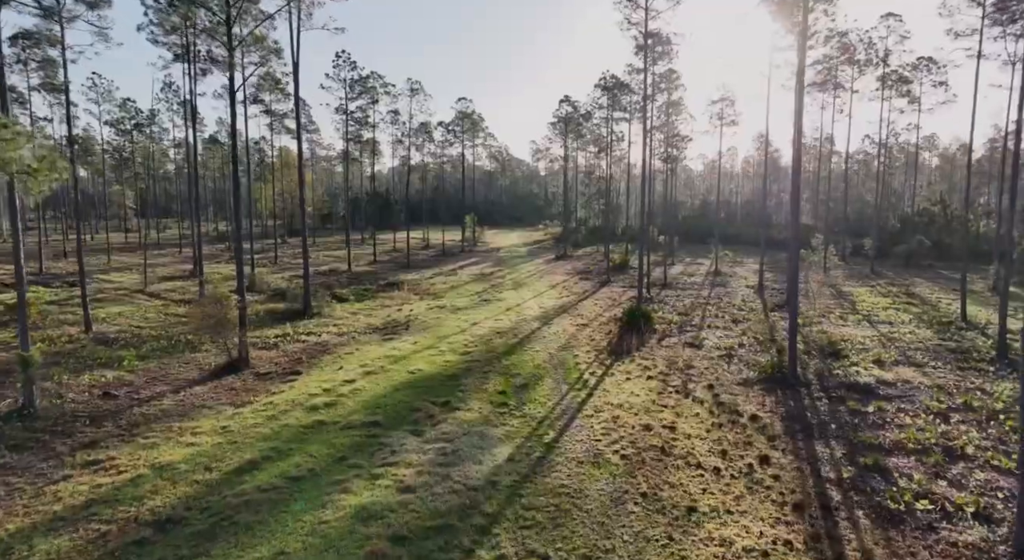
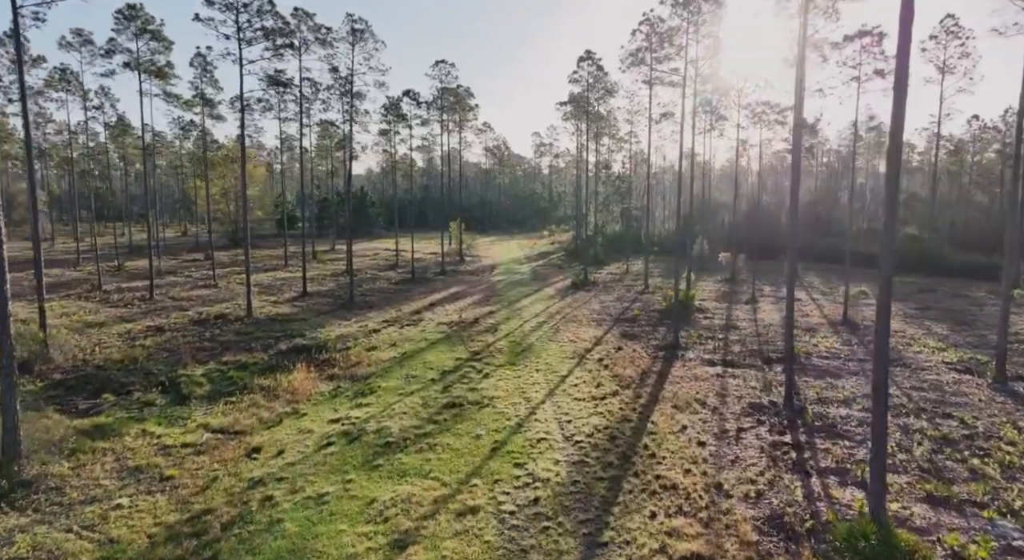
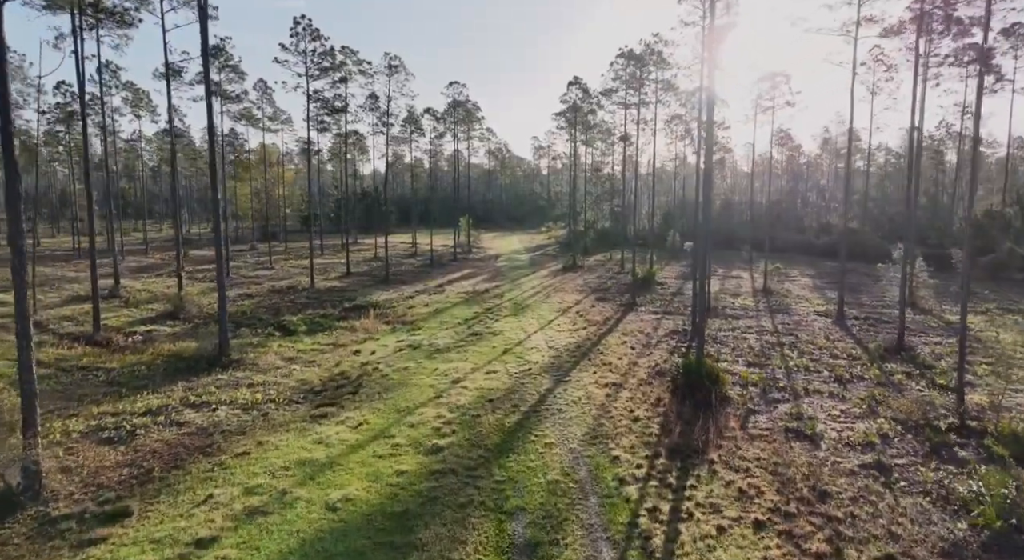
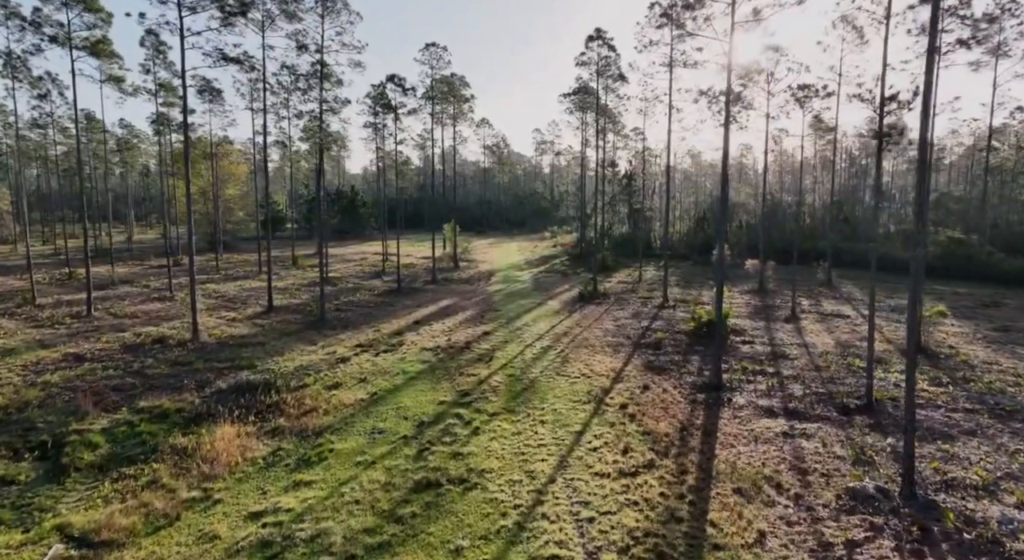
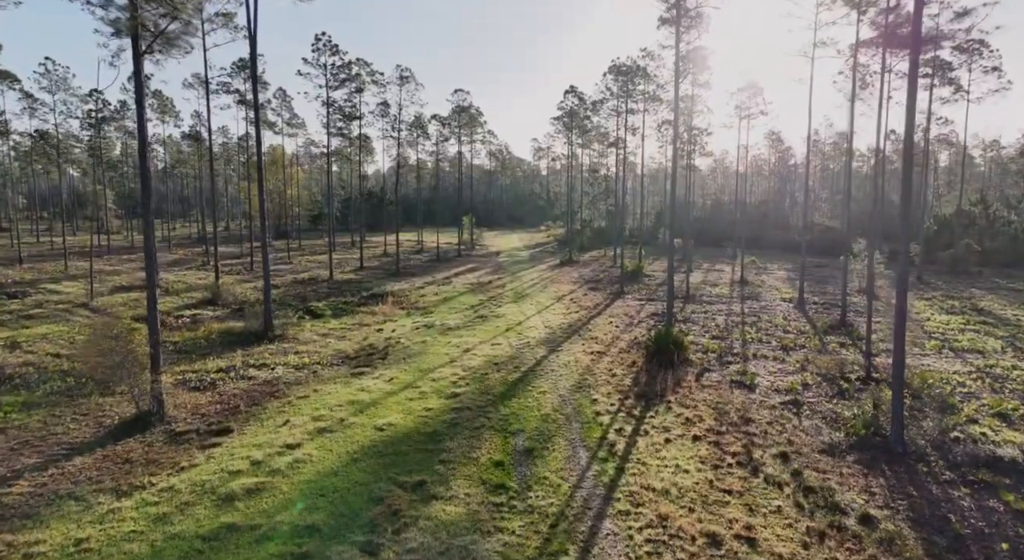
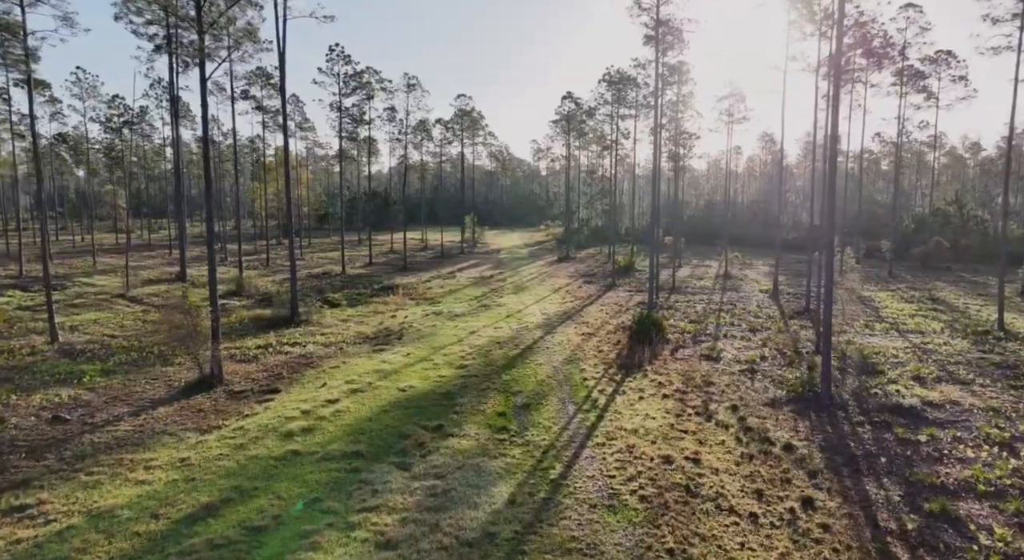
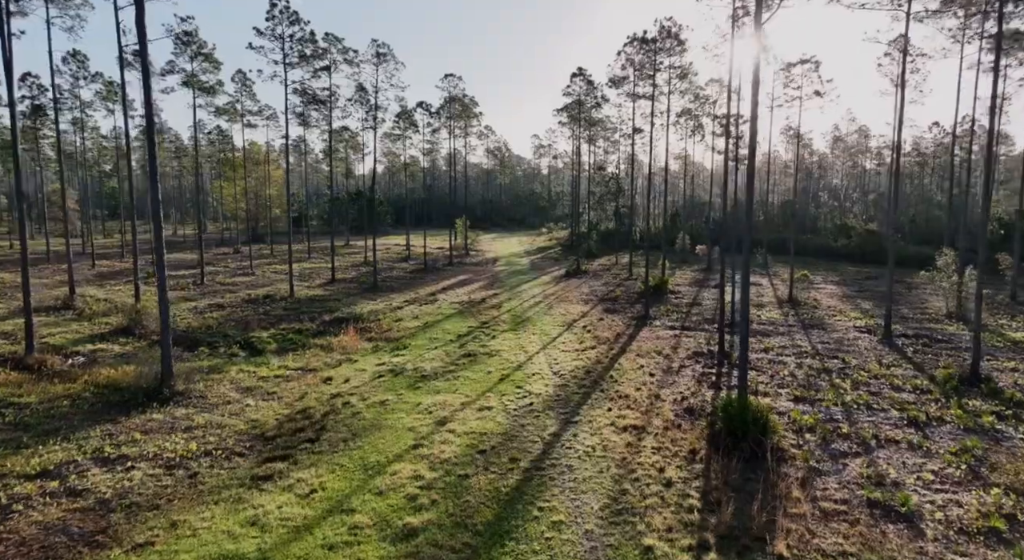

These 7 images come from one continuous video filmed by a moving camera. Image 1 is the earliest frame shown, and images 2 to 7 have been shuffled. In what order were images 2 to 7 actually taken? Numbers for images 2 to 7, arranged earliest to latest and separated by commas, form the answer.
6, 5, 3, 7, 2, 4
